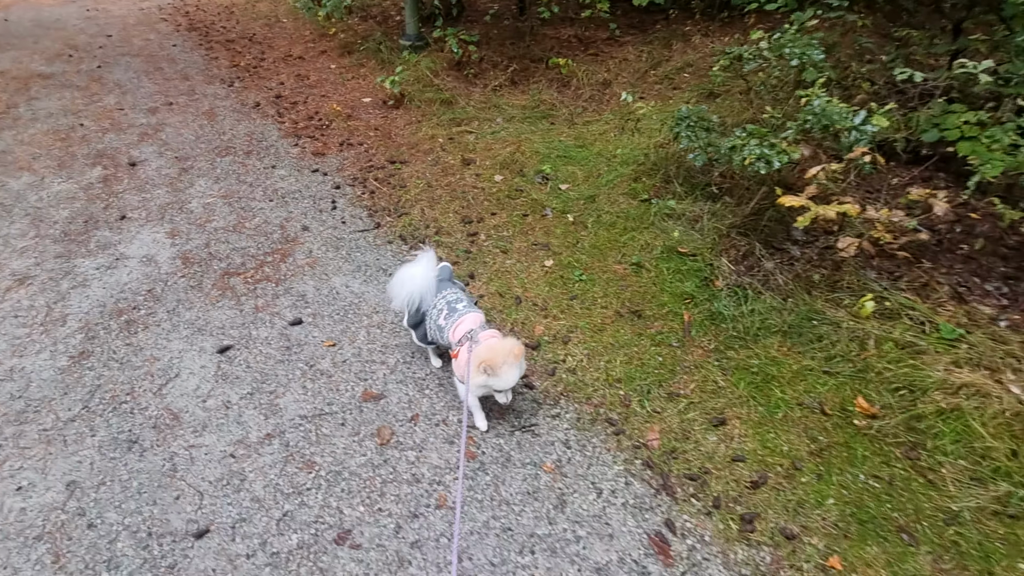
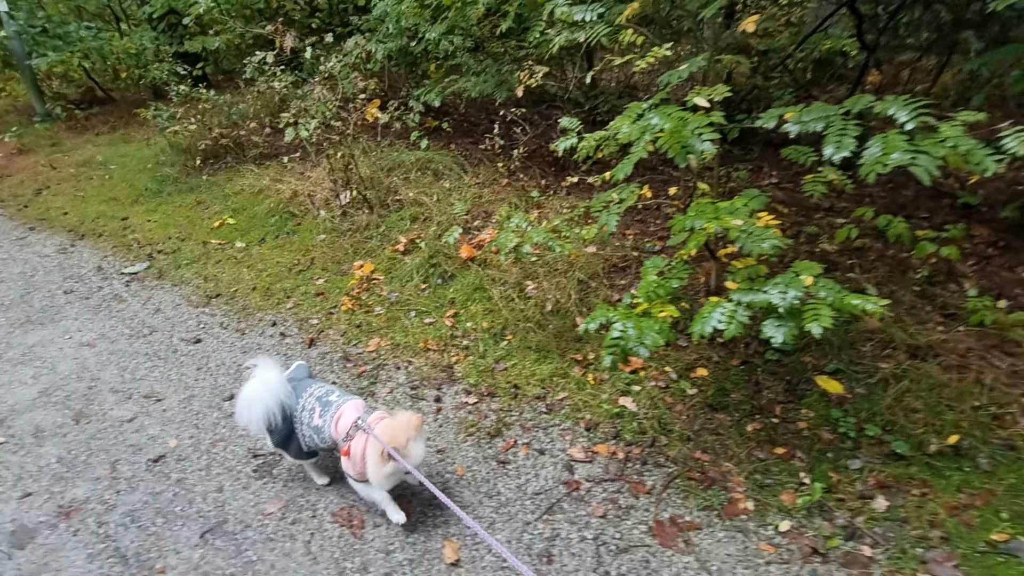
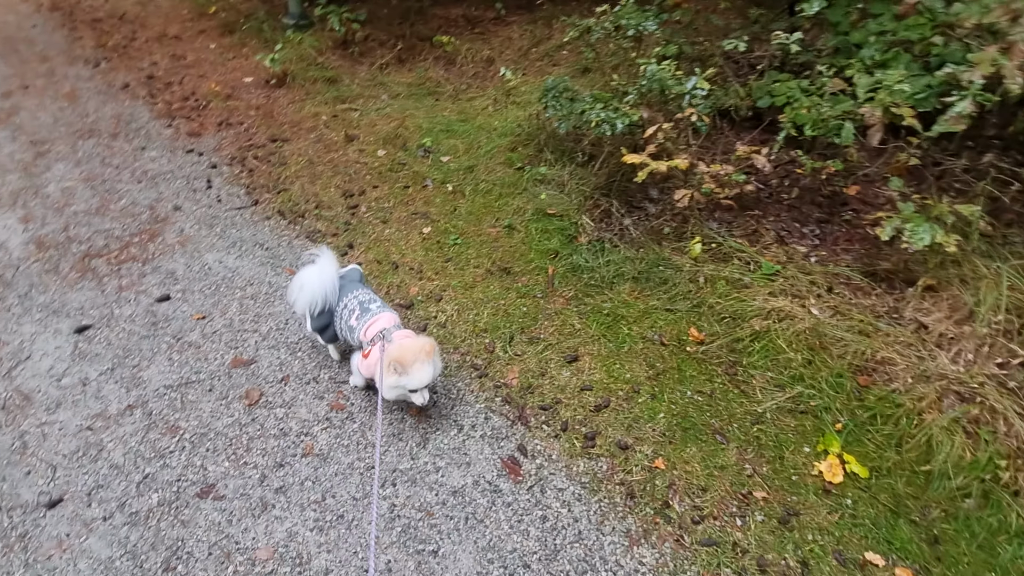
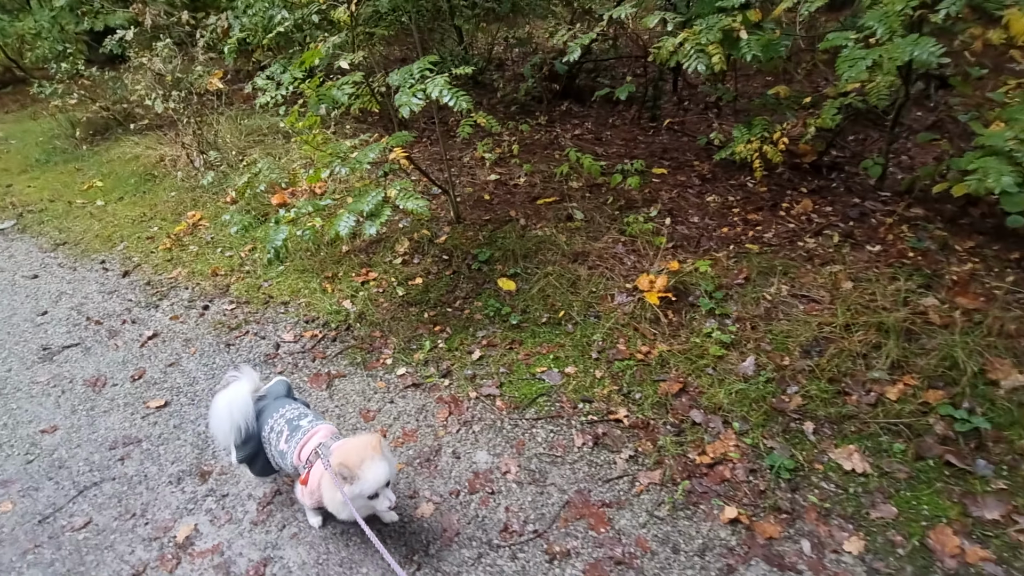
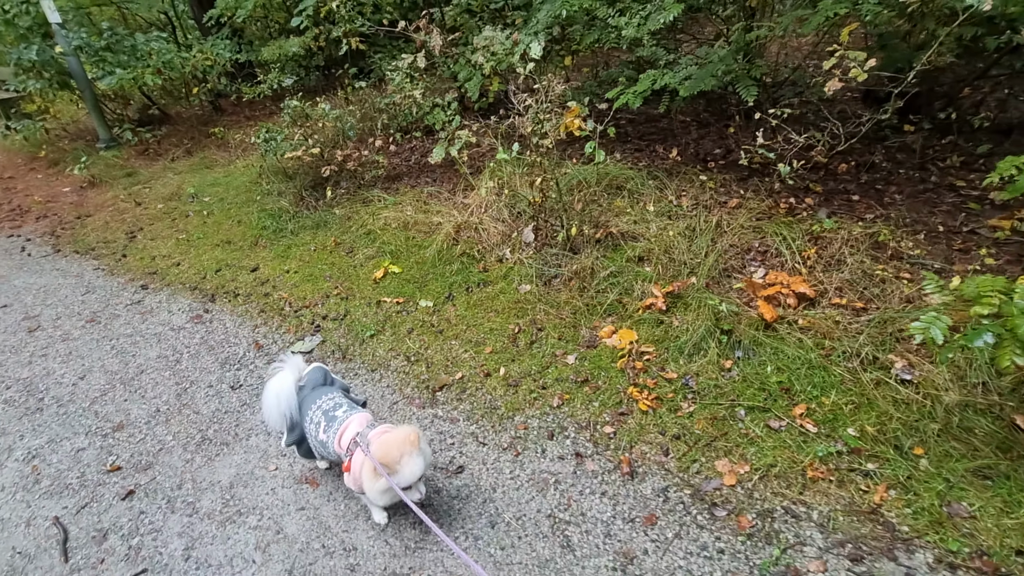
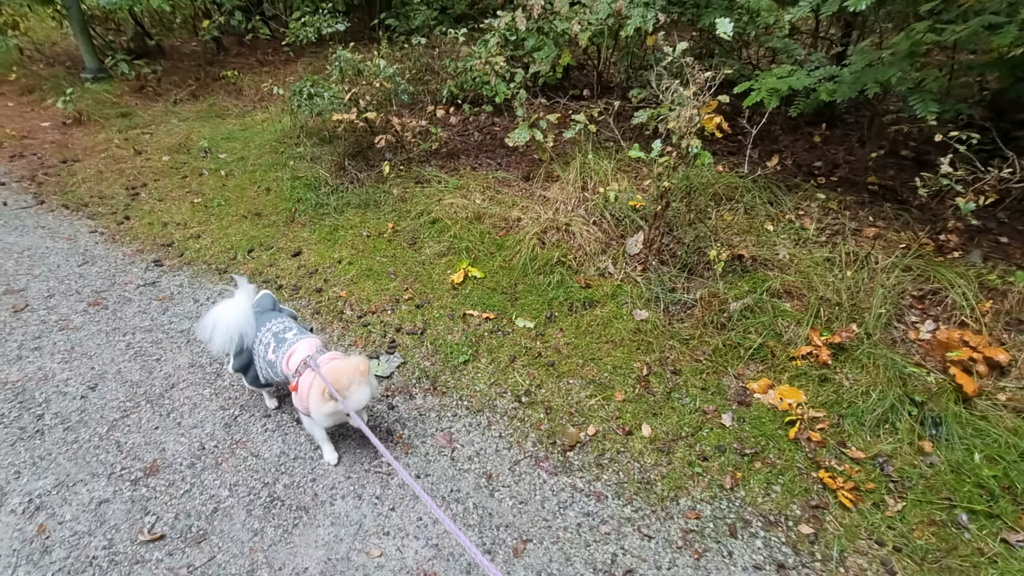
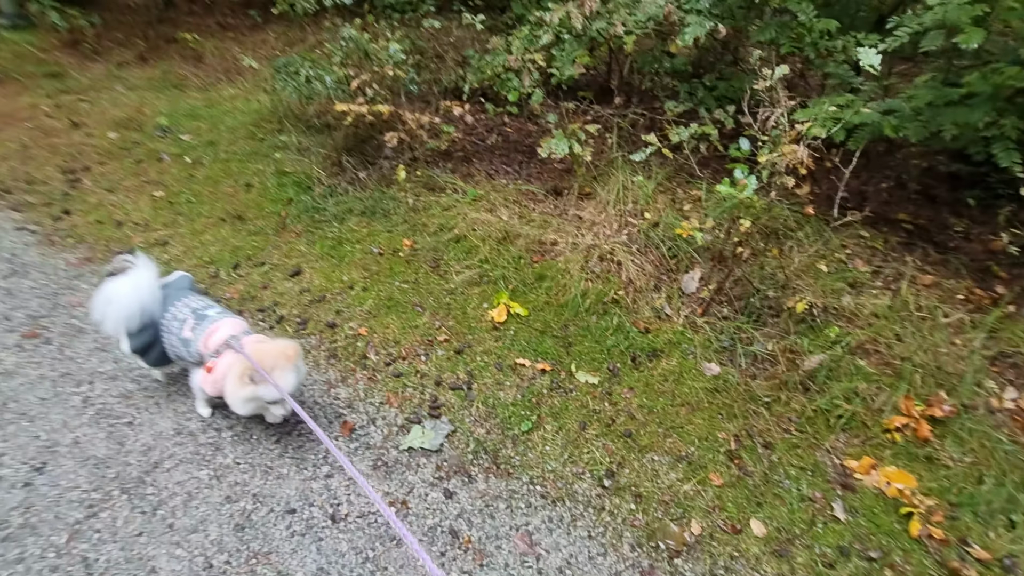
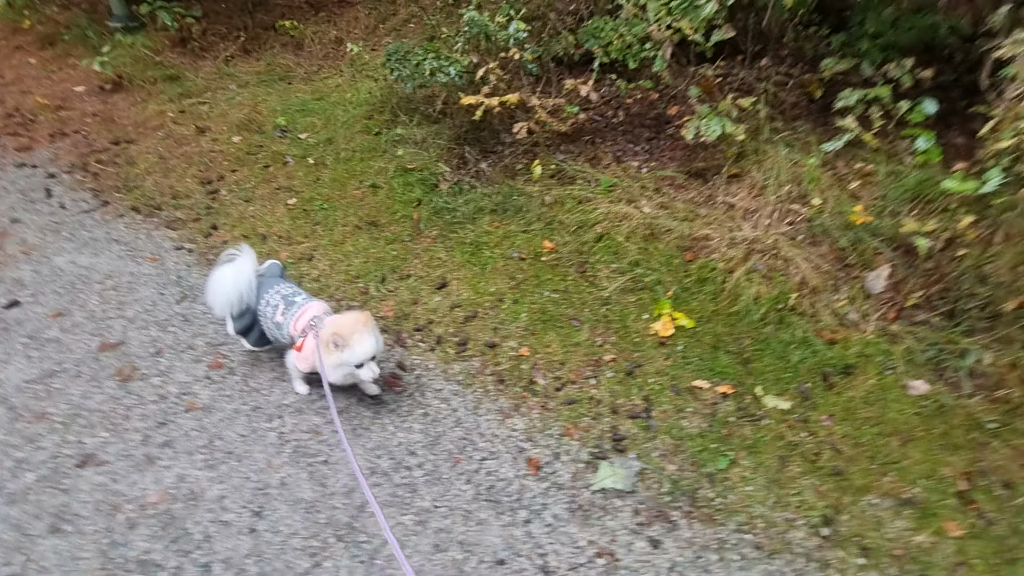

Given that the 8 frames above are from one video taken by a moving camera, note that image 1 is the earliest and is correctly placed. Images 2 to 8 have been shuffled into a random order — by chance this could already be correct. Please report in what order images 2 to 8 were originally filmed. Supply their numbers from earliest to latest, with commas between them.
3, 8, 7, 6, 5, 2, 4
